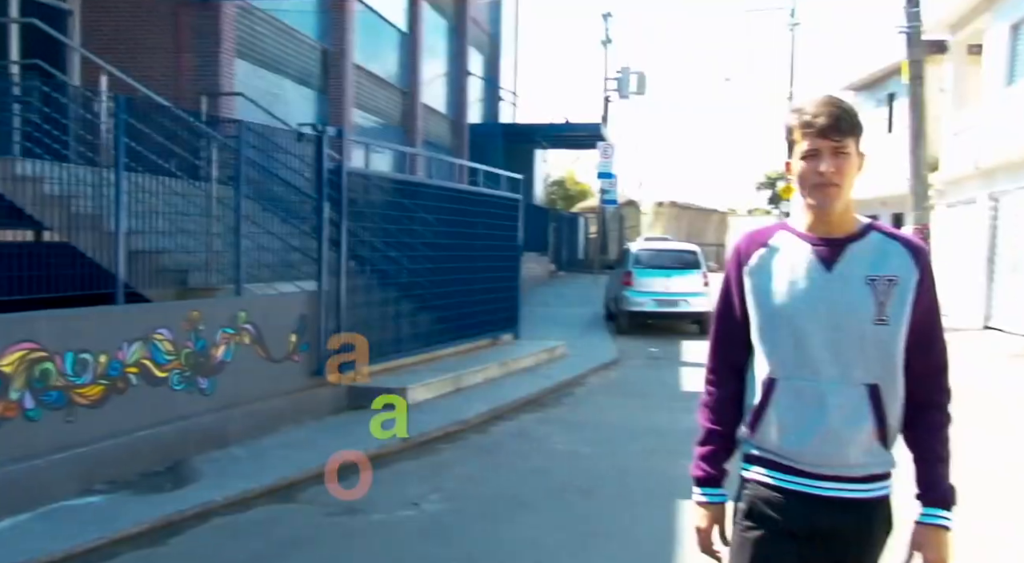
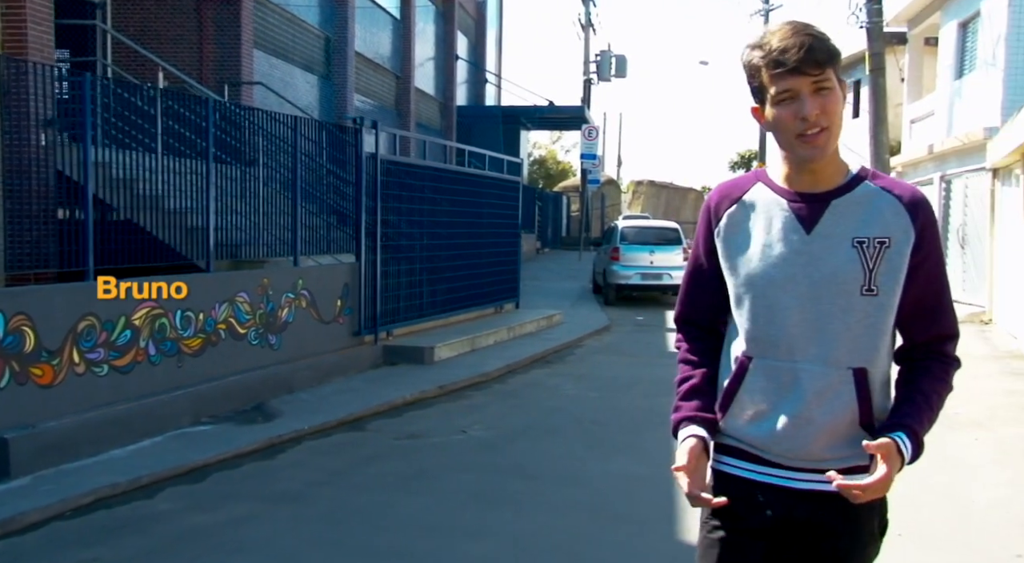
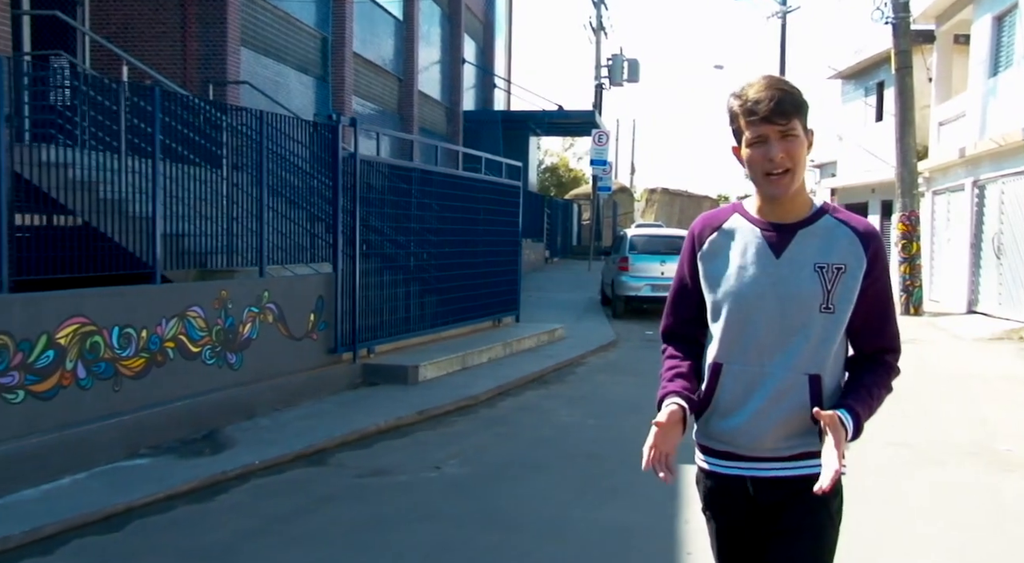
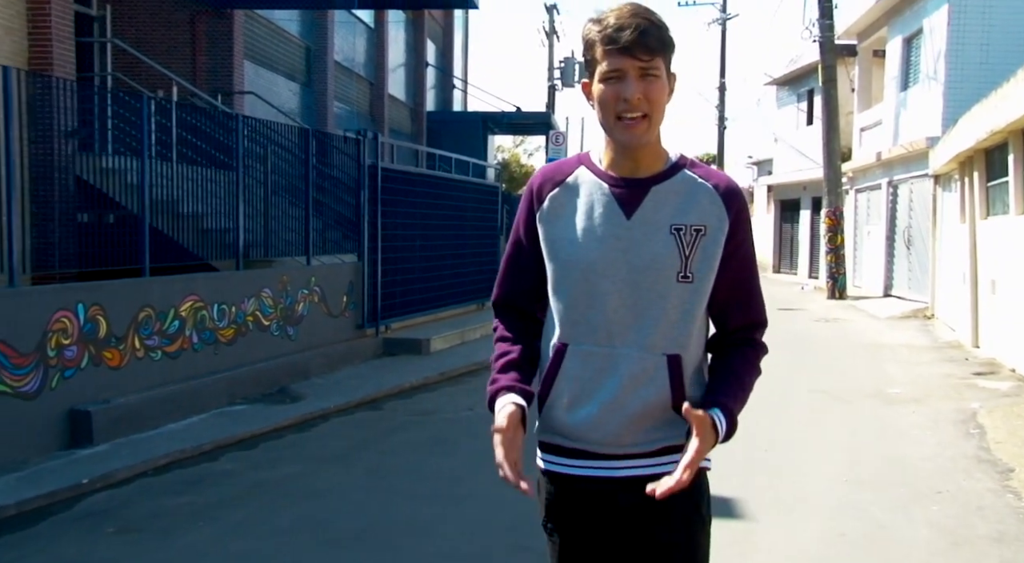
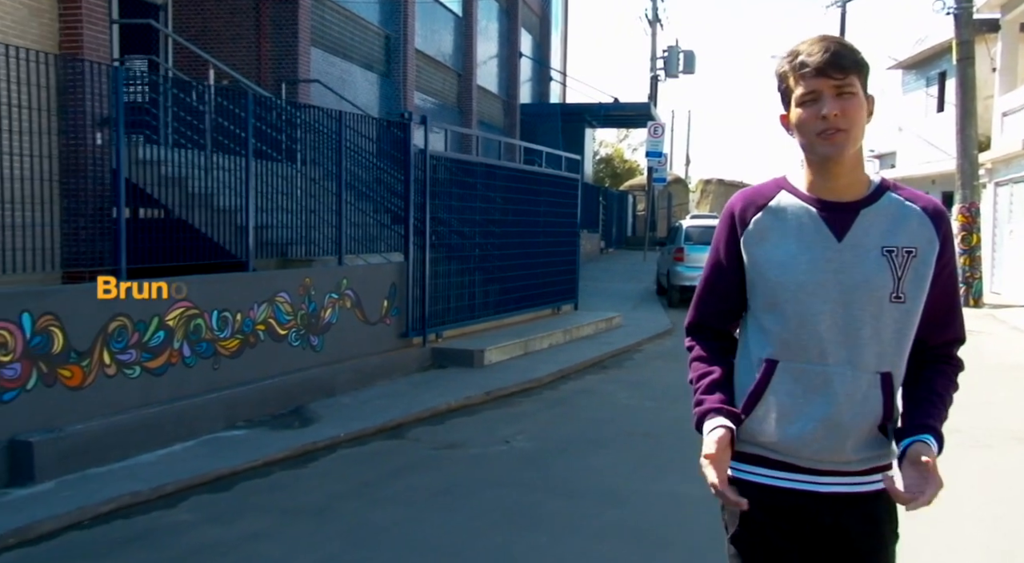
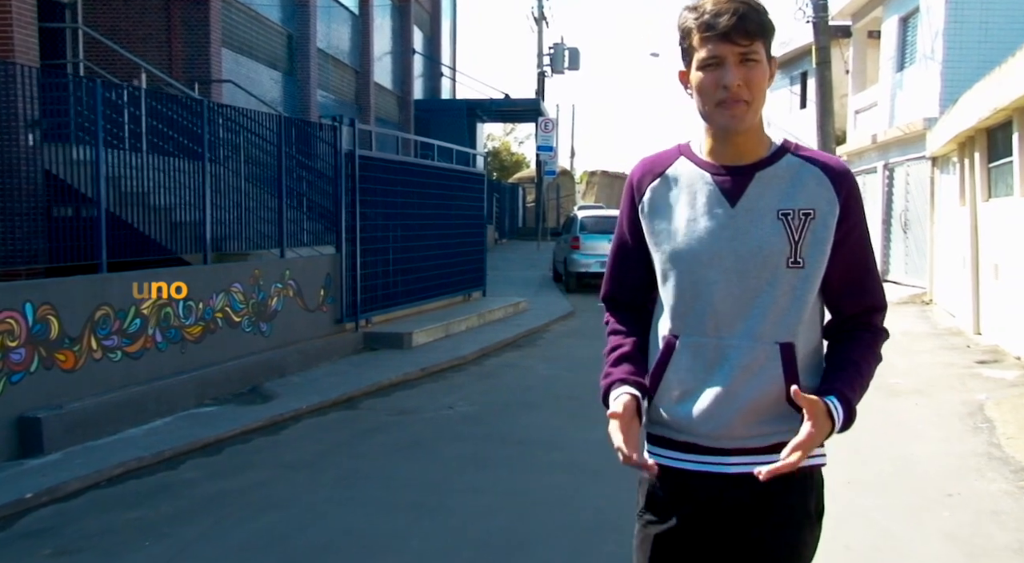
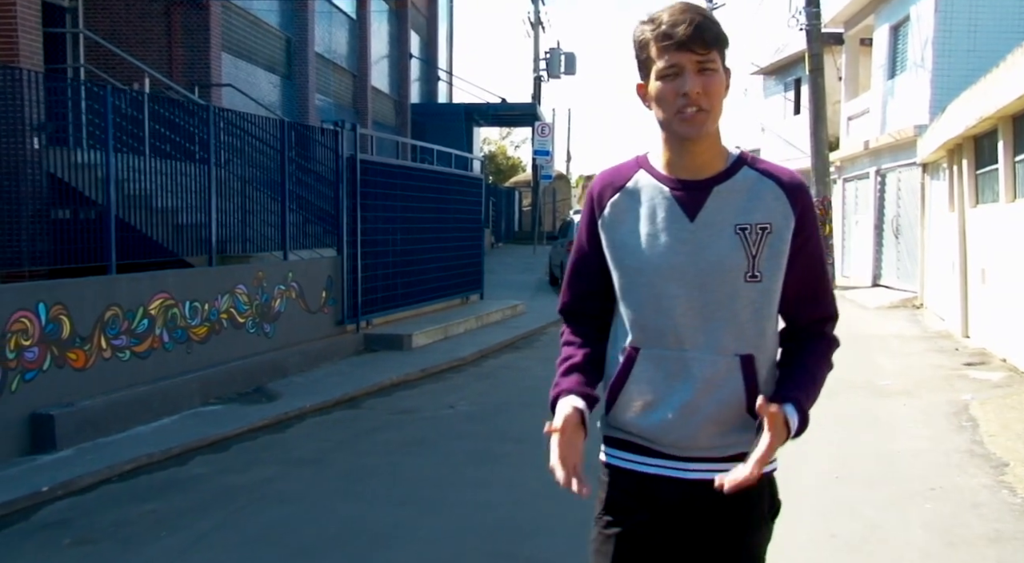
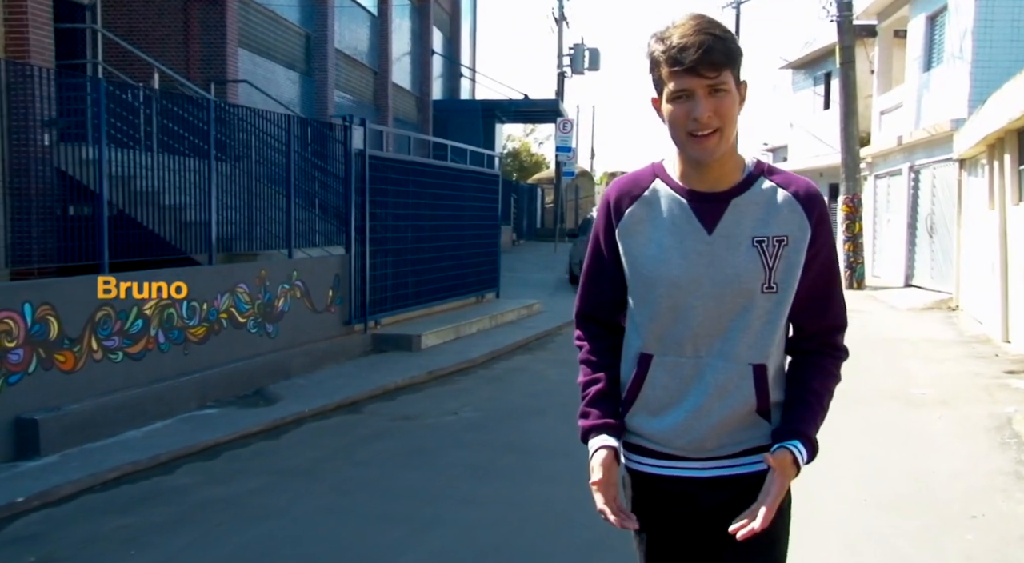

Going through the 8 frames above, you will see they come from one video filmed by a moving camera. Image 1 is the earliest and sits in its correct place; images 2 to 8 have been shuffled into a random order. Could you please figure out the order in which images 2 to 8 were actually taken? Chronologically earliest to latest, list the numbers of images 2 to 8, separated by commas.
3, 5, 2, 8, 6, 7, 4
